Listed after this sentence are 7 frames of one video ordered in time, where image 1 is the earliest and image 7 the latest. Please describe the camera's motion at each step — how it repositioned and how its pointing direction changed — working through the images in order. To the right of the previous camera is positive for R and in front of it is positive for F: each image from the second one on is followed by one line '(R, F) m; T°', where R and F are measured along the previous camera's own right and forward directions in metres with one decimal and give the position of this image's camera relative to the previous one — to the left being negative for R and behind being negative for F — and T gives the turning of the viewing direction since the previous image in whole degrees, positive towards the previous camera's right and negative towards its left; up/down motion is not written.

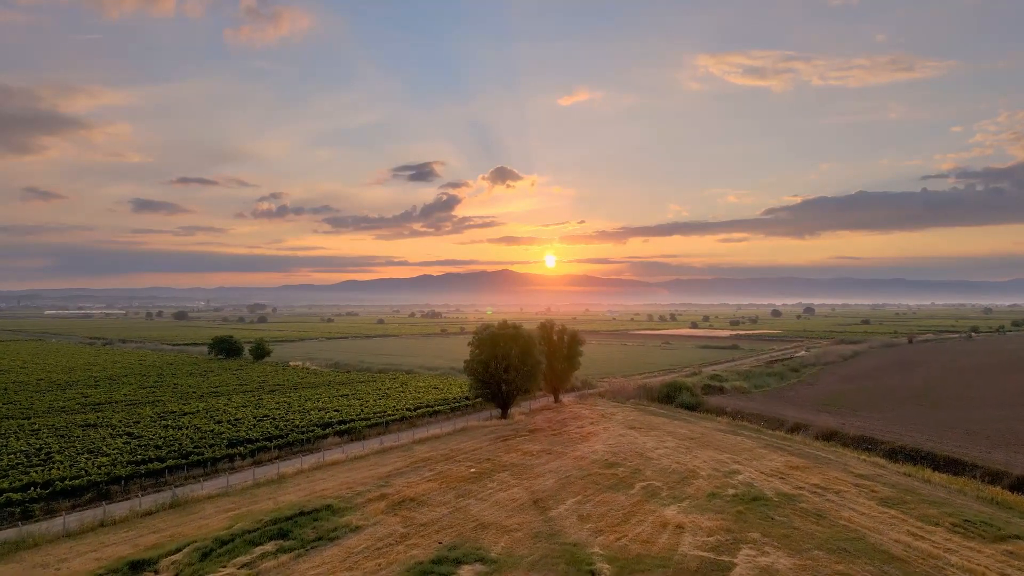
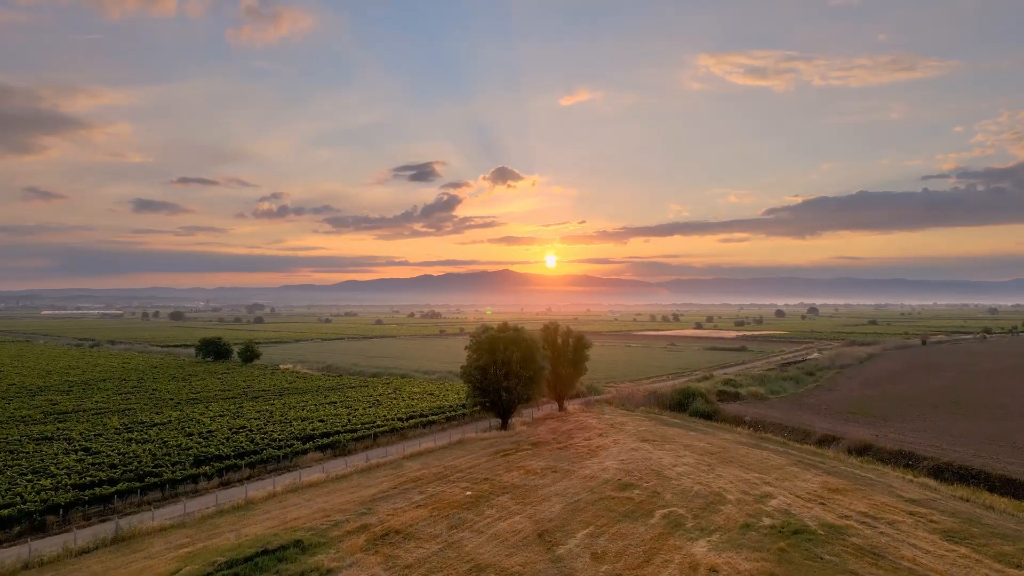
(0.0, +4.1) m; 0°
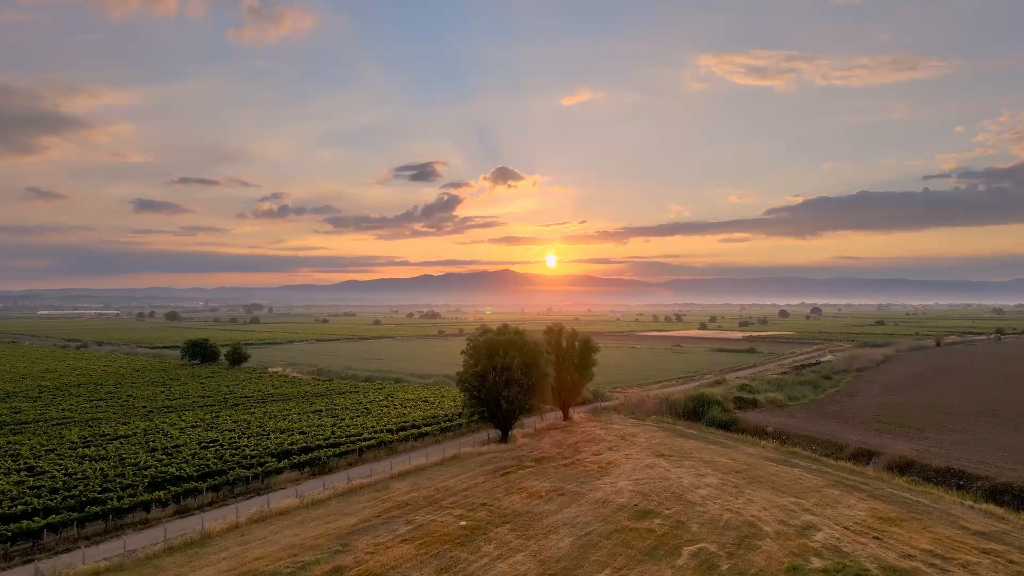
(0.0, +4.1) m; 0°
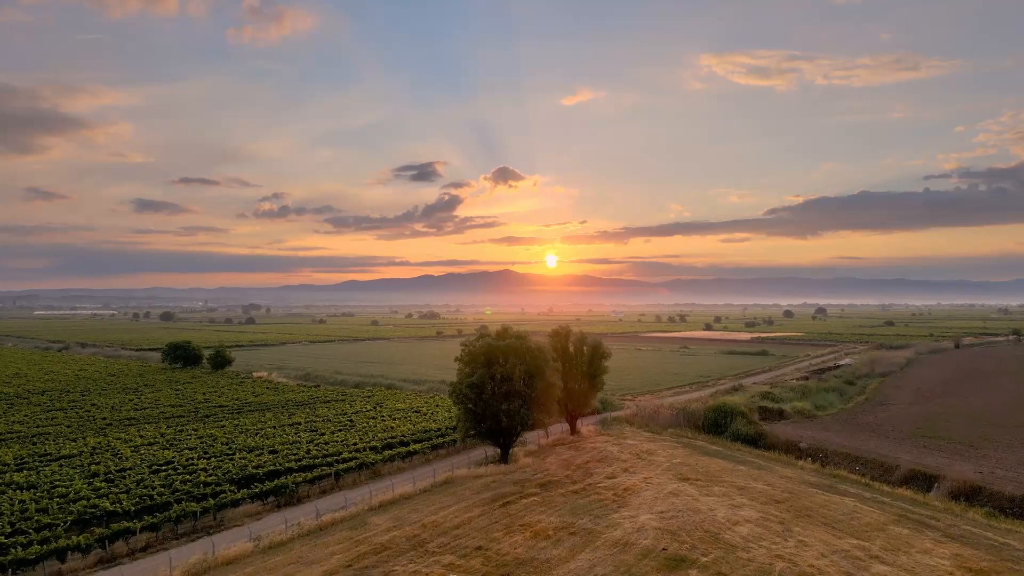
(0.0, +5.1) m; 0°
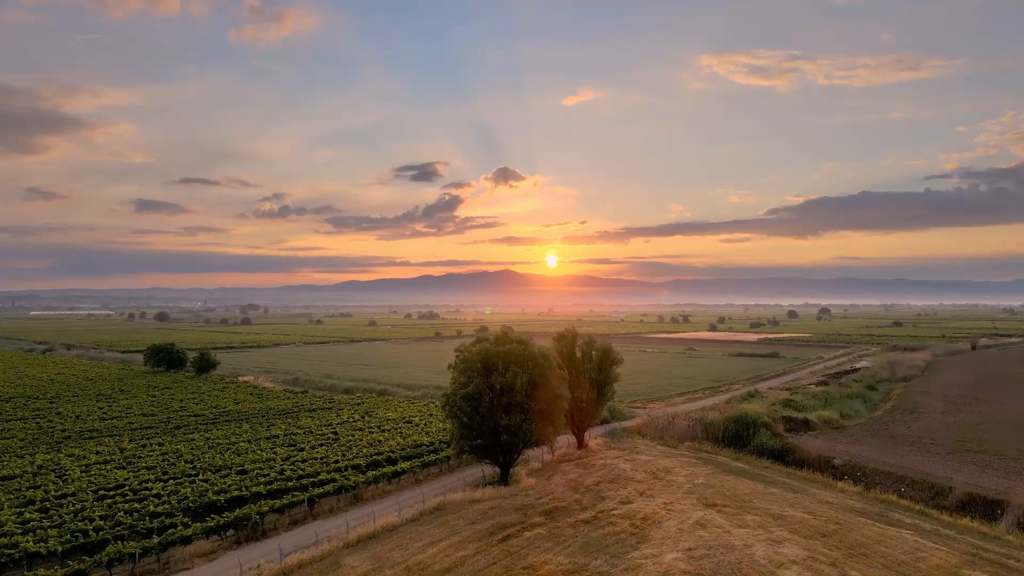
(0.0, +4.1) m; 0°
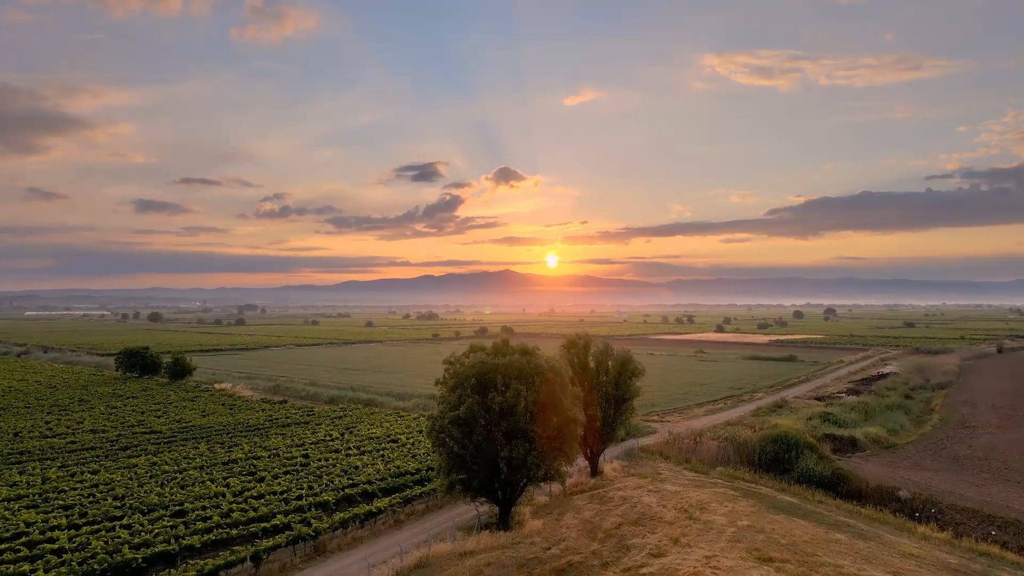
(0.0, +5.9) m; 0°
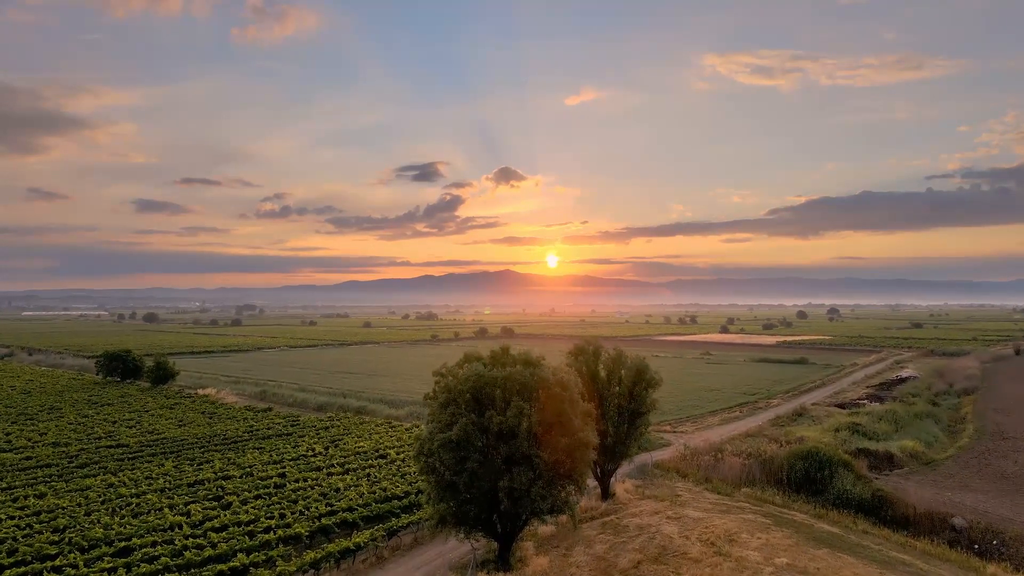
(0.0, +3.6) m; 0°
